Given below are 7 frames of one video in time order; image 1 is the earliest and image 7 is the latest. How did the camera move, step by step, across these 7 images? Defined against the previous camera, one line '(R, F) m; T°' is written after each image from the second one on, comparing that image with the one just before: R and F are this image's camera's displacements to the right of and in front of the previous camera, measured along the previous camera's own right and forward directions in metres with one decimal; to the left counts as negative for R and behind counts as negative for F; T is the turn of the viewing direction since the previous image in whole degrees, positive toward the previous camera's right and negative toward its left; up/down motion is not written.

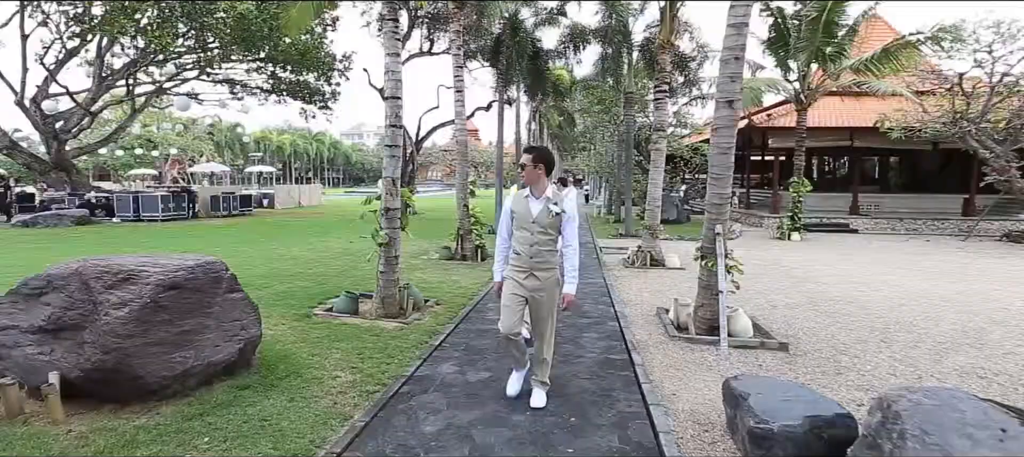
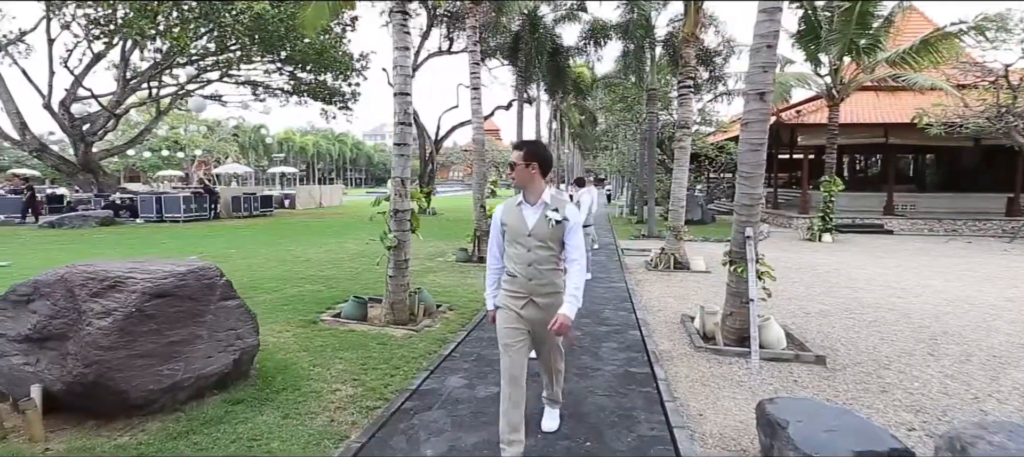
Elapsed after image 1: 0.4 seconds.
(+0.1, +0.4) m; -2°
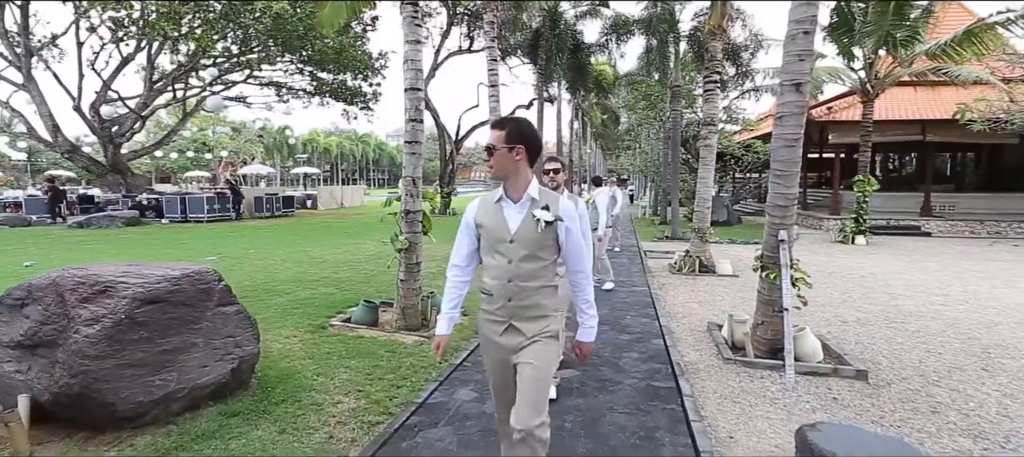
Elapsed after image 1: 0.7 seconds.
(+0.1, +0.3) m; -2°
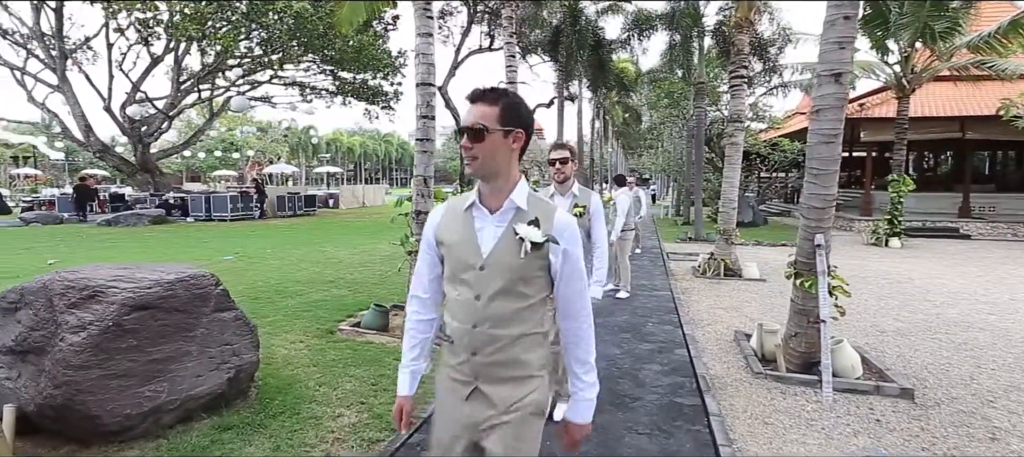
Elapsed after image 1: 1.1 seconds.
(+0.1, +0.3) m; -2°
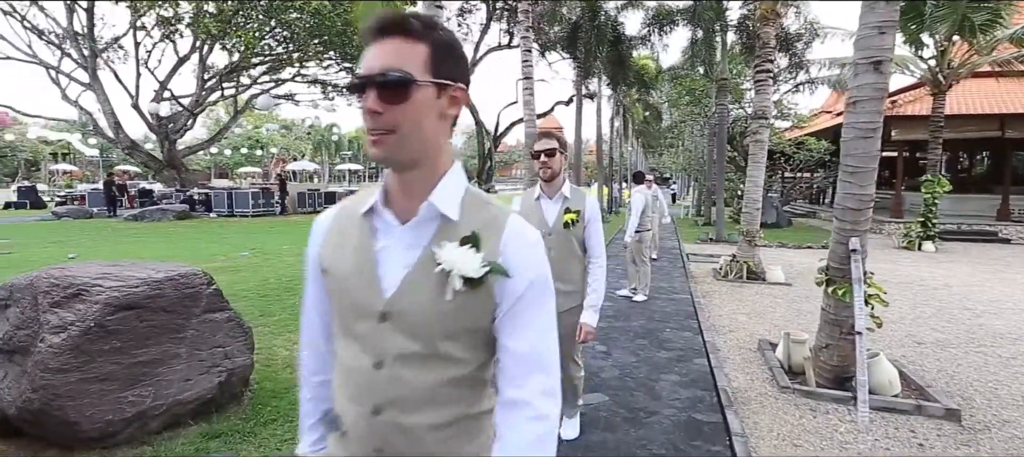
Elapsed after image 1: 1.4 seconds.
(+0.1, +0.3) m; -2°
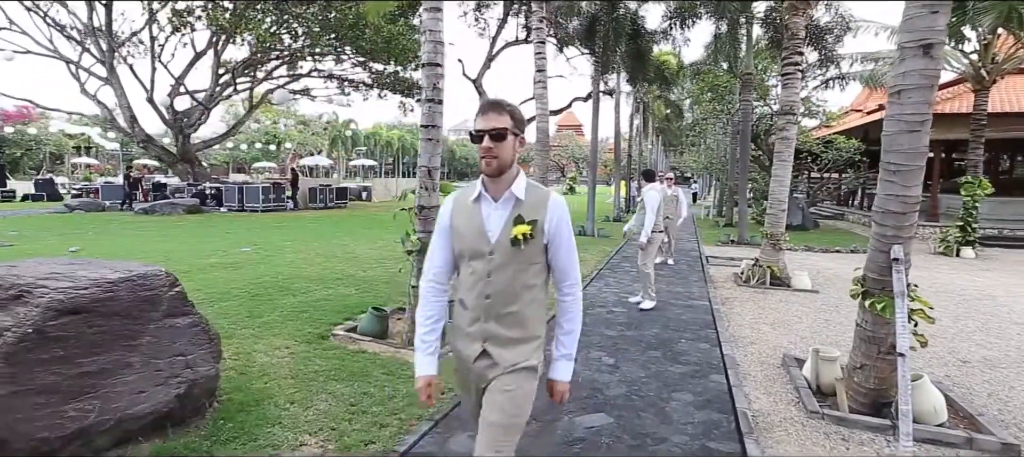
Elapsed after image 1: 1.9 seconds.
(+0.2, +0.5) m; -2°
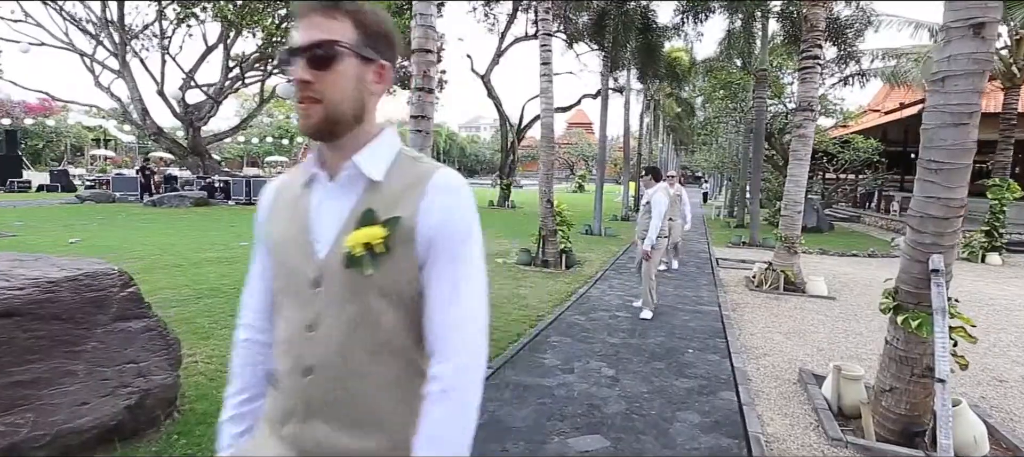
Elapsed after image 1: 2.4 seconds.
(+0.1, +0.4) m; -1°
